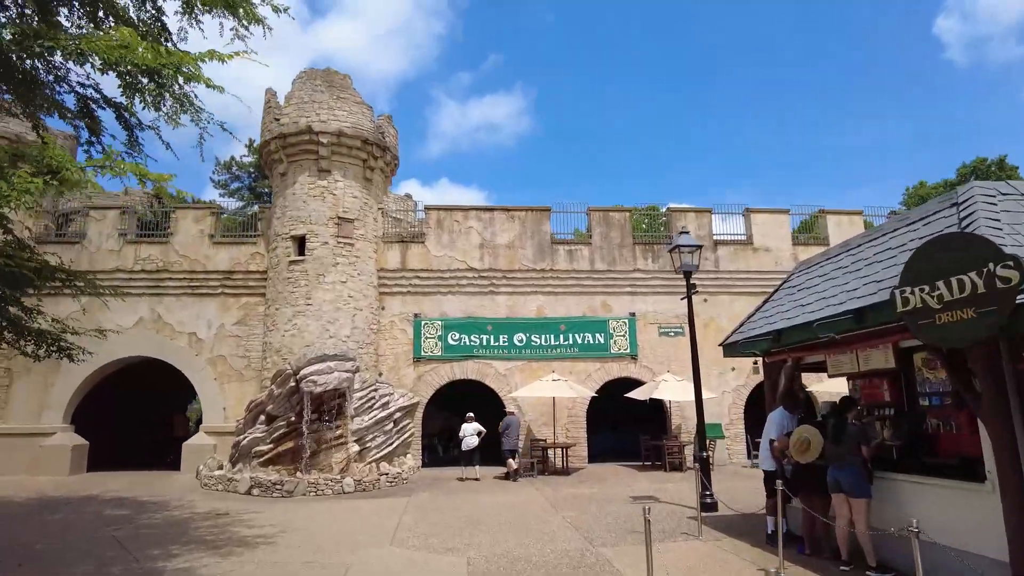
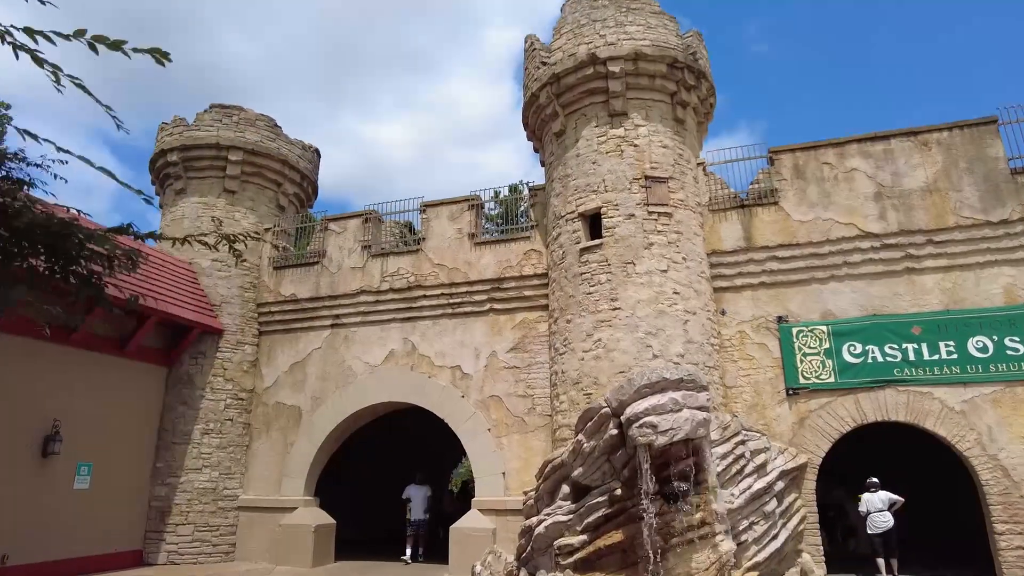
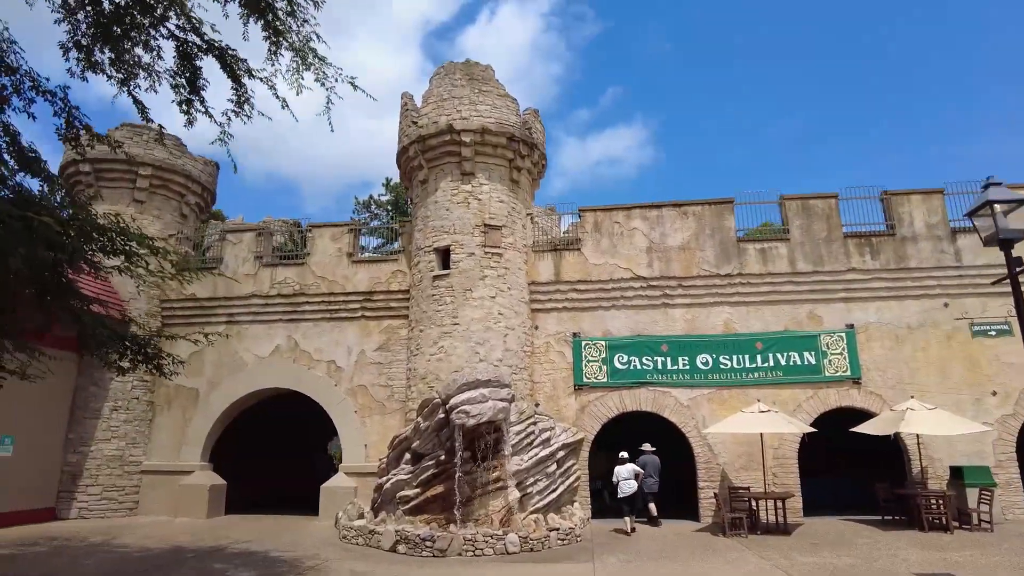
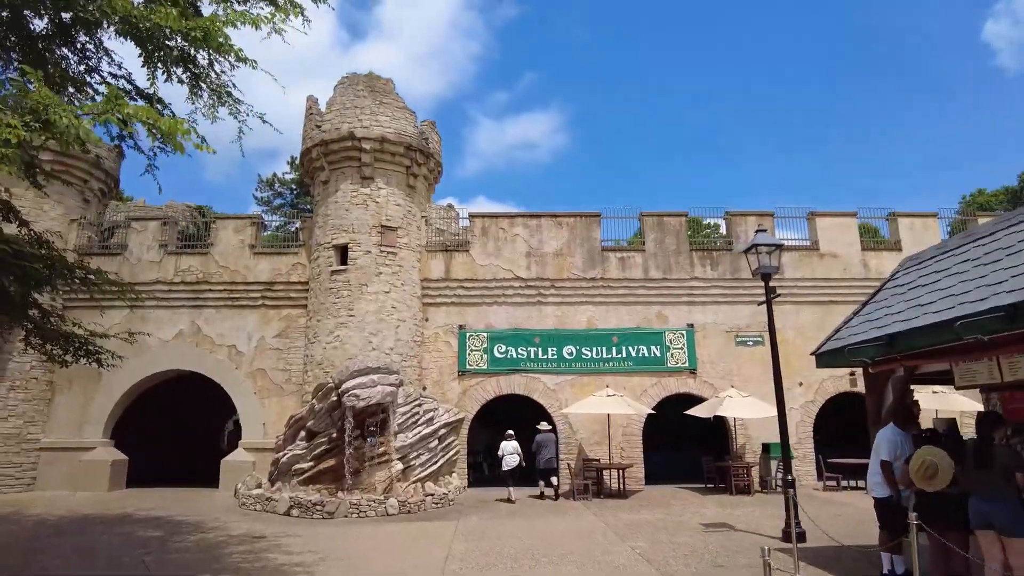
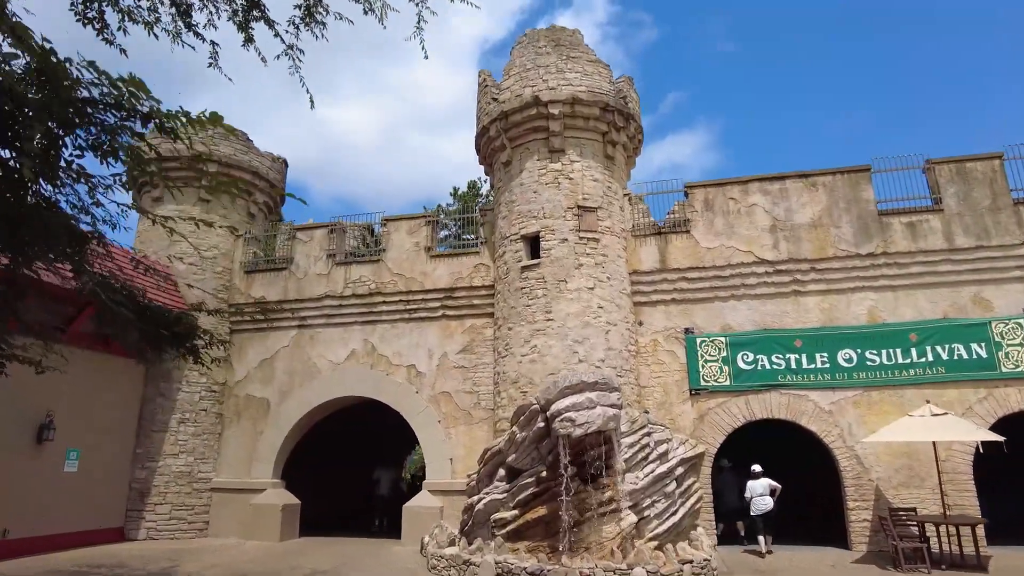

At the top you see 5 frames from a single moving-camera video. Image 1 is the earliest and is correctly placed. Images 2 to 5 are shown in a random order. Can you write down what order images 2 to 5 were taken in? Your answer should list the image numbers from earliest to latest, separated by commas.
4, 3, 5, 2
